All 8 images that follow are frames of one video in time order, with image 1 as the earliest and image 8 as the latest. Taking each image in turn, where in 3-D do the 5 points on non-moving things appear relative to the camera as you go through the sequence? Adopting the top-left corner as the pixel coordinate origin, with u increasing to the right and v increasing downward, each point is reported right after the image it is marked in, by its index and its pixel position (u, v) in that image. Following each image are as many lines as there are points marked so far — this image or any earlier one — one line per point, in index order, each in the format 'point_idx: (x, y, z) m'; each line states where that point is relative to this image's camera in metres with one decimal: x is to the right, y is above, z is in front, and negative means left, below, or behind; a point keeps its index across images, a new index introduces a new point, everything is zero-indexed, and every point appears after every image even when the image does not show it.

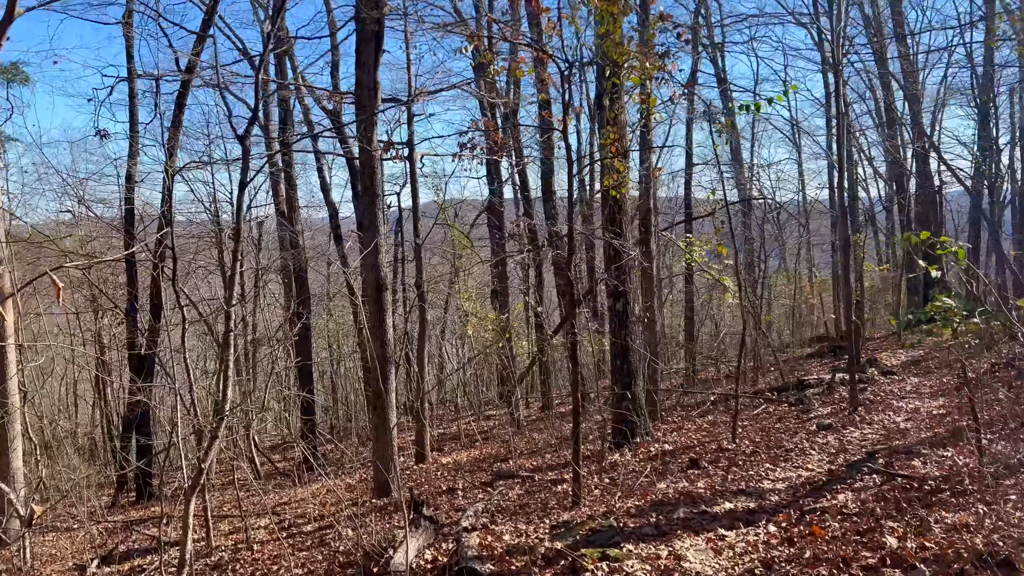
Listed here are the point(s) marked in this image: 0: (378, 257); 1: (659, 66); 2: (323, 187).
0: (-1.4, +0.3, +8.3) m
1: (+1.1, +1.6, +5.9) m
2: (-4.0, +2.1, +16.9) m
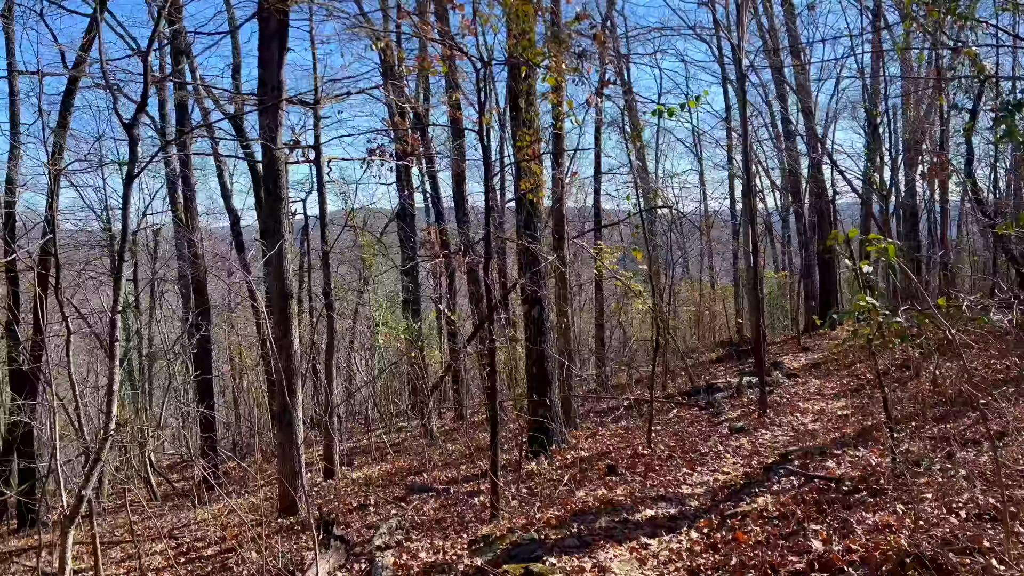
0: (-2.3, +0.2, +7.9) m
1: (+0.4, +1.6, +5.8) m
2: (-5.8, +1.9, +16.2) m
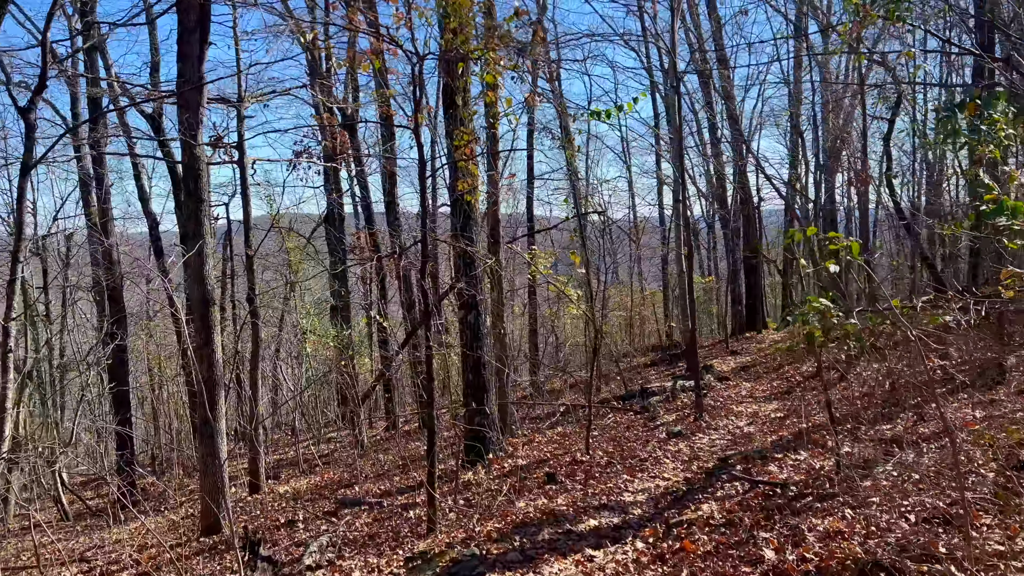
0: (-2.9, +0.2, +7.5) m
1: (0.0, +1.6, +5.6) m
2: (-7.2, +1.8, +15.4) m
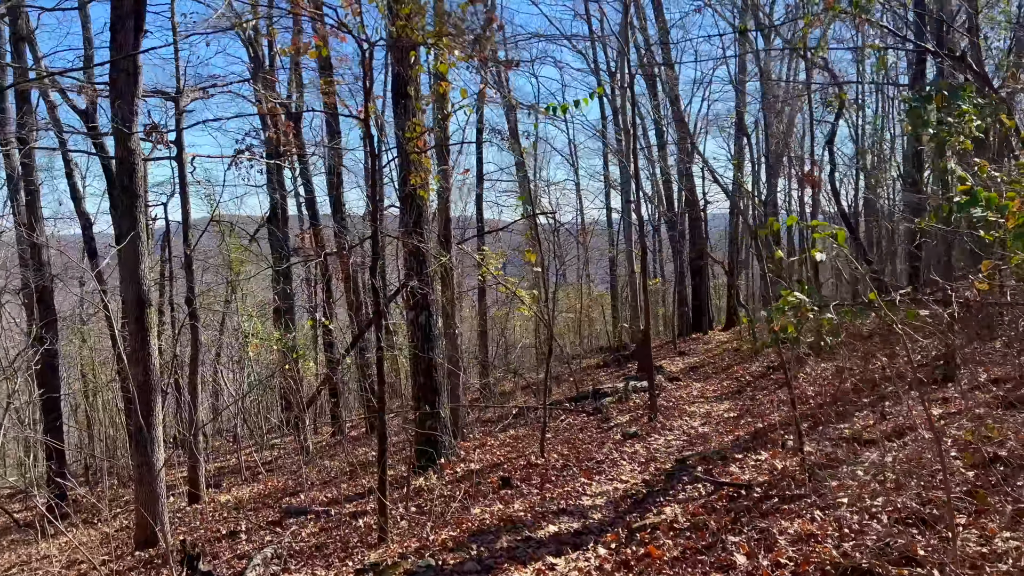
0: (-3.3, +0.2, +7.1) m
1: (-0.3, +1.6, +5.4) m
2: (-8.1, +1.8, +14.7) m
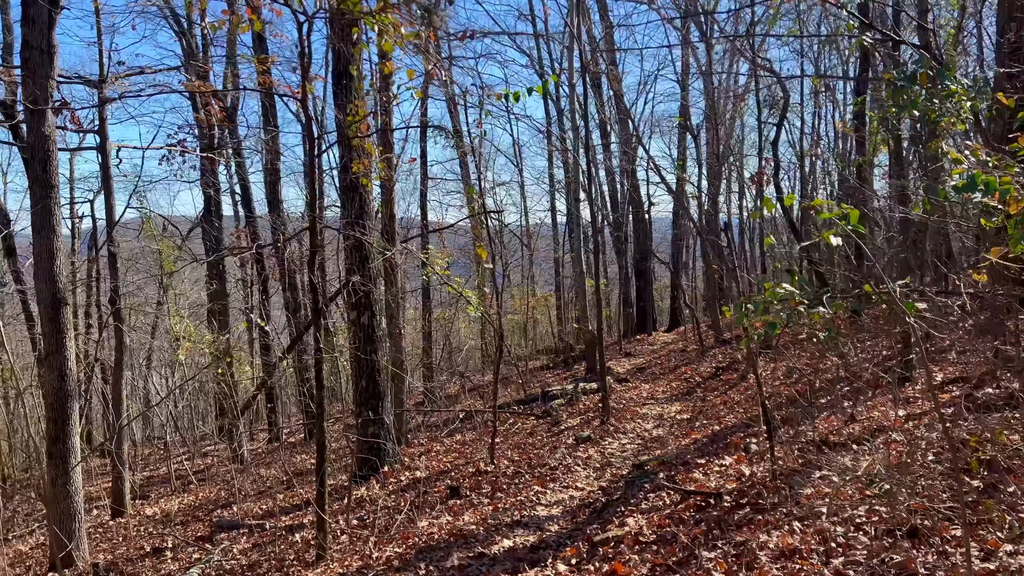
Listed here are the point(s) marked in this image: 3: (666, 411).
0: (-3.7, +0.2, +6.4) m
1: (-0.6, +1.6, +5.0) m
2: (-9.1, +1.8, +13.7) m
3: (+1.8, -1.5, +9.4) m
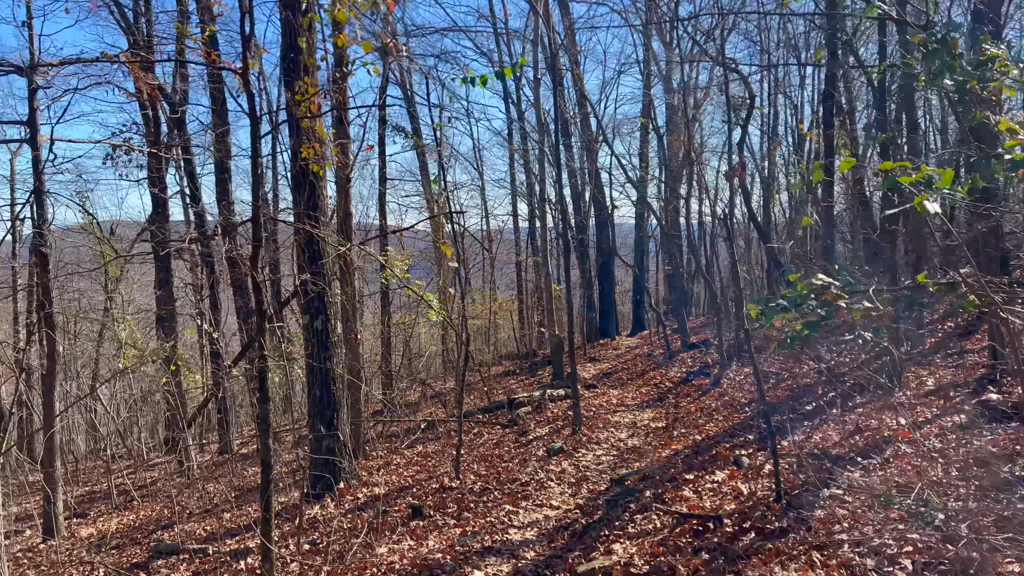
0: (-4.0, +0.2, +5.7) m
1: (-0.8, +1.6, +4.5) m
2: (-9.7, +1.7, +12.7) m
3: (+1.4, -1.5, +9.0) m
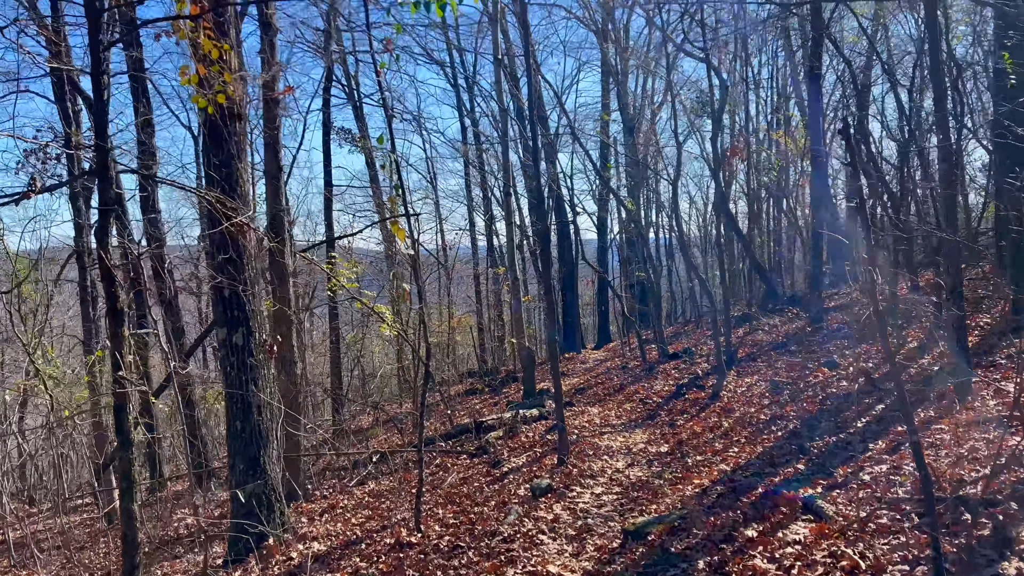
0: (-4.1, +0.1, +4.0) m
1: (-0.9, +1.7, +3.0) m
2: (-10.2, +1.3, +10.8) m
3: (+1.1, -1.5, +7.5) m
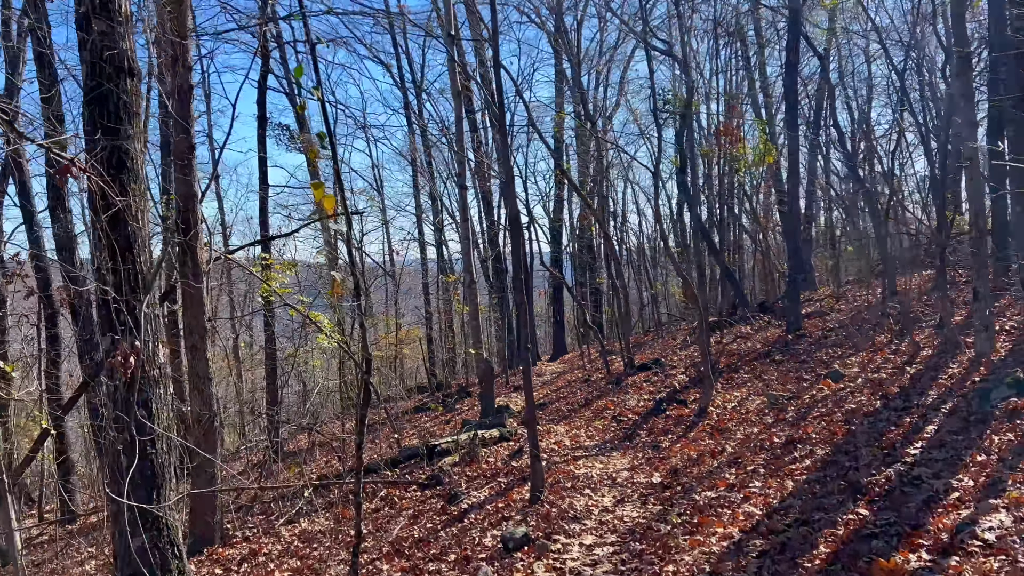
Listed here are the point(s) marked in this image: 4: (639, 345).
0: (-4.2, +0.2, +2.6) m
1: (-0.9, +1.7, +1.8) m
2: (-10.7, +1.3, +8.9) m
3: (+0.8, -1.5, +6.4) m
4: (+2.5, -1.1, +16.1) m
